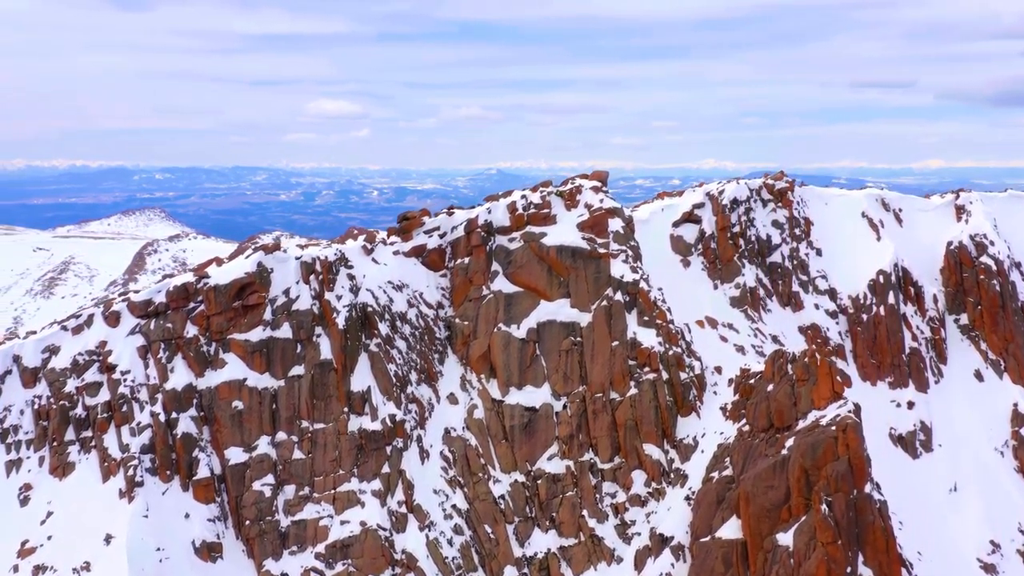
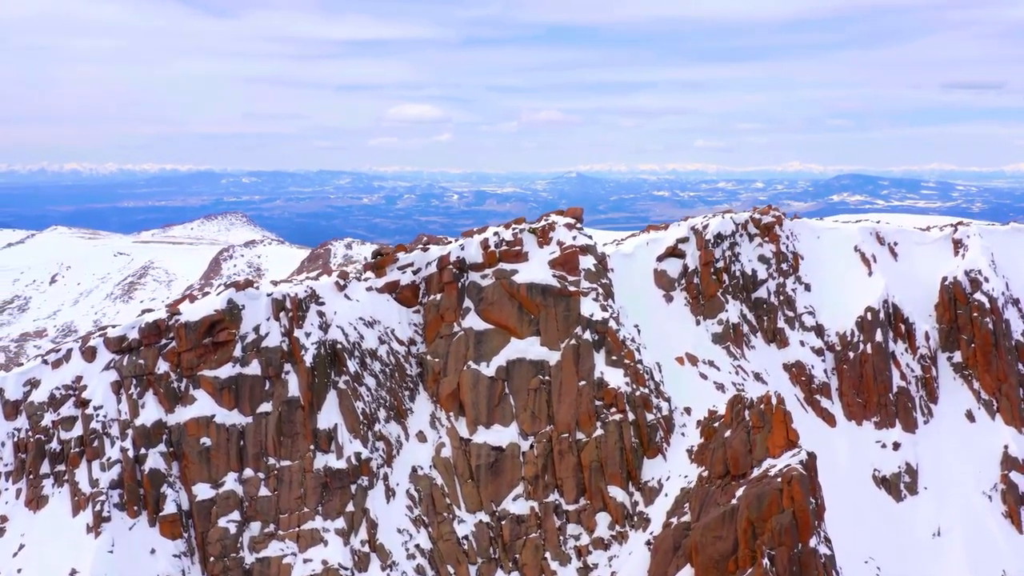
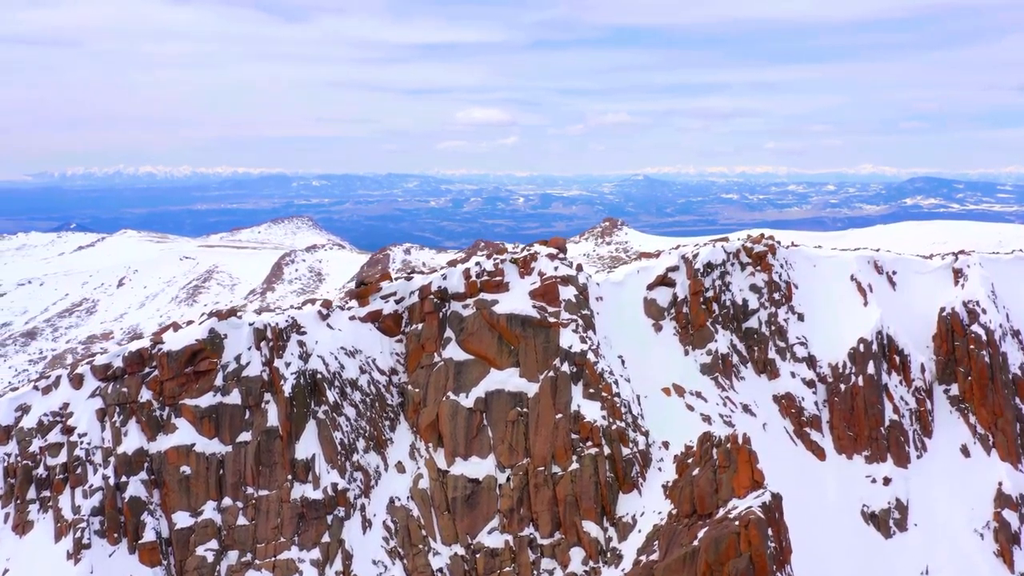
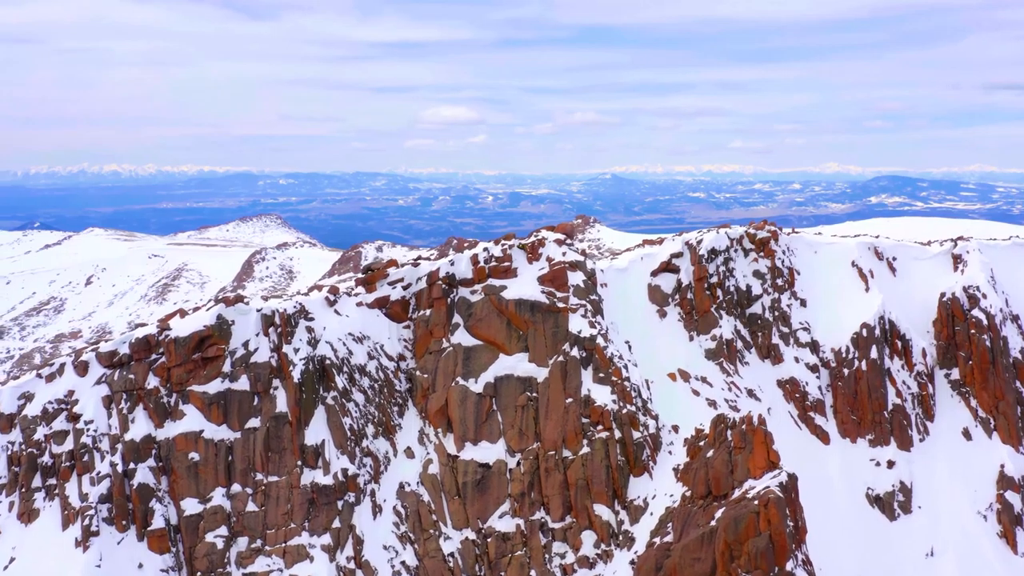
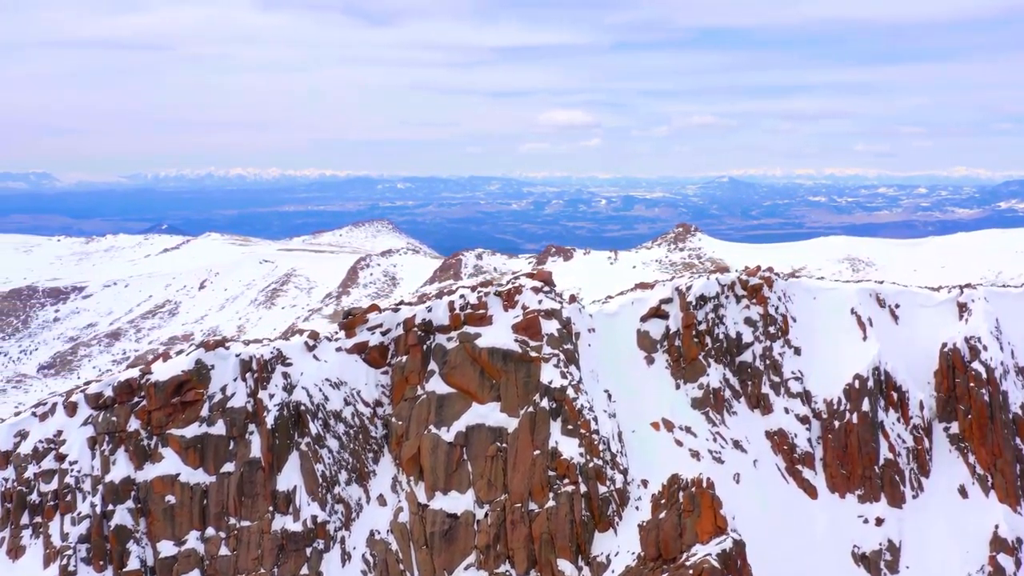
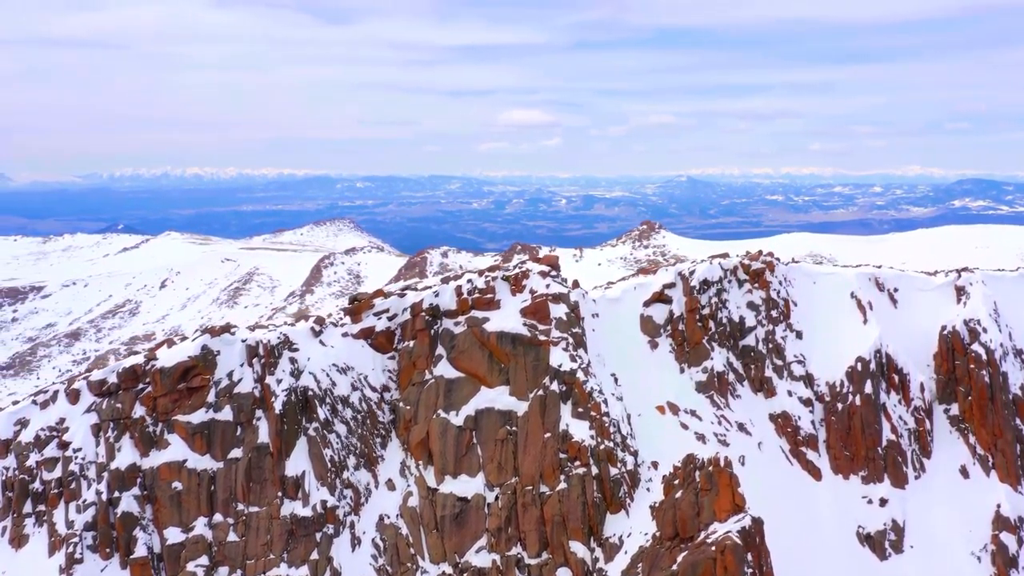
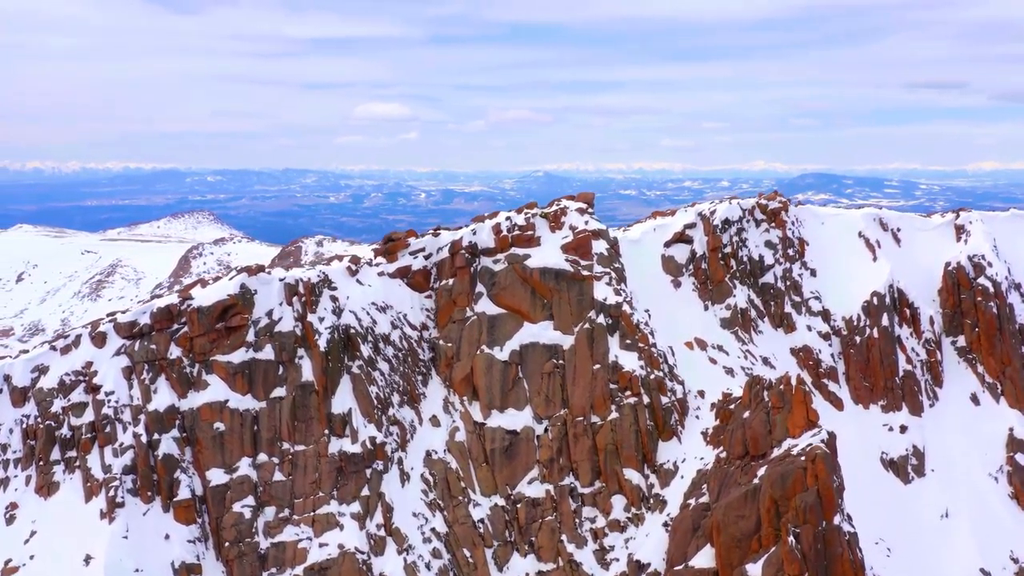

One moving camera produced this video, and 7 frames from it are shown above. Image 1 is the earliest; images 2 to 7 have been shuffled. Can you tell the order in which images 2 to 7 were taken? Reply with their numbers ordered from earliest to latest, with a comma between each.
7, 2, 4, 3, 6, 5
